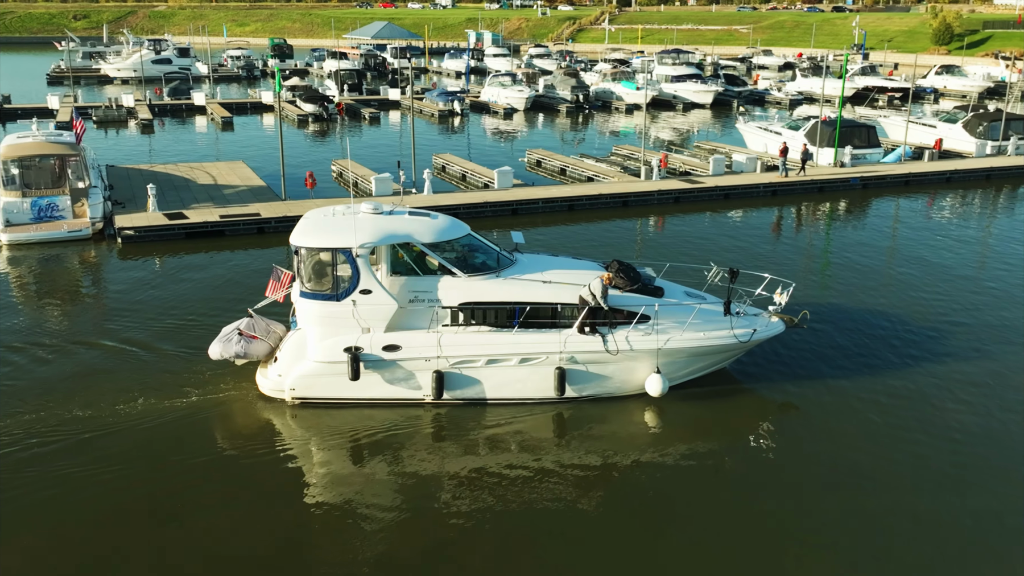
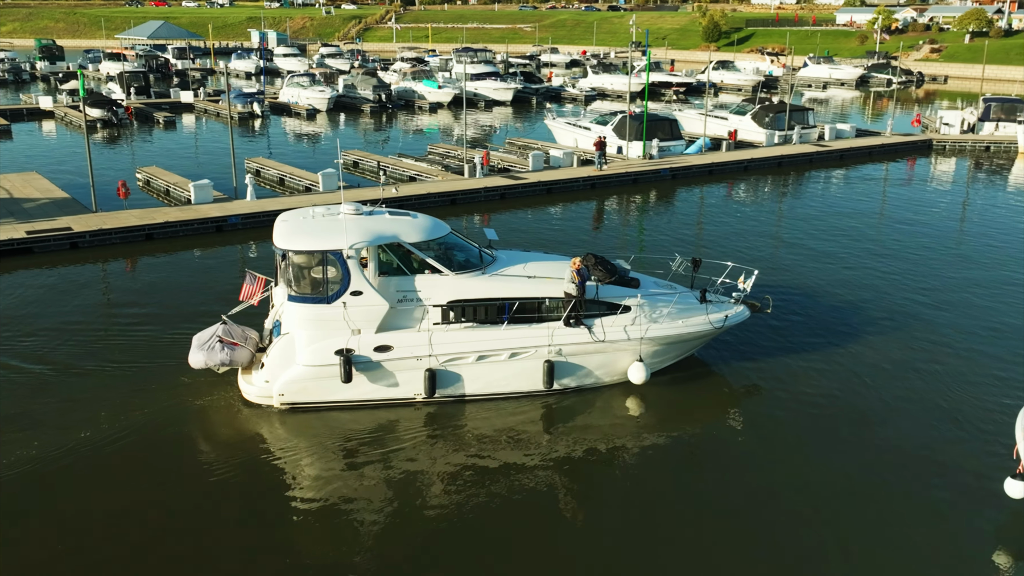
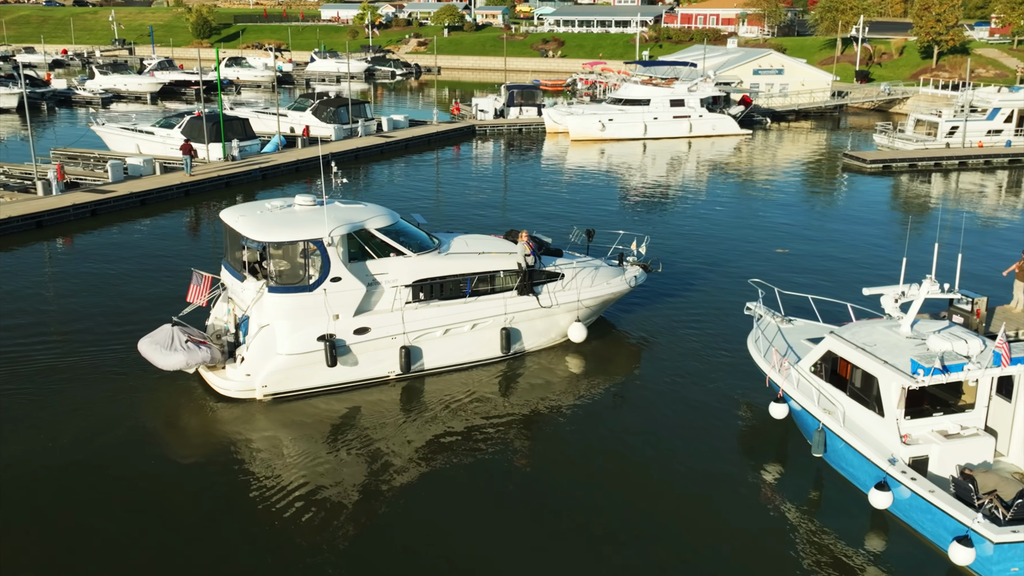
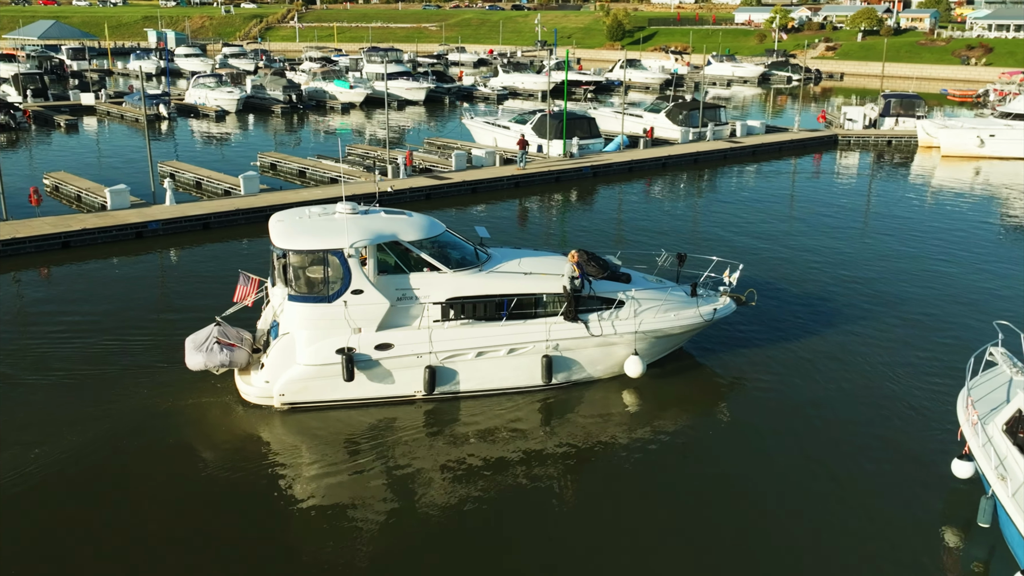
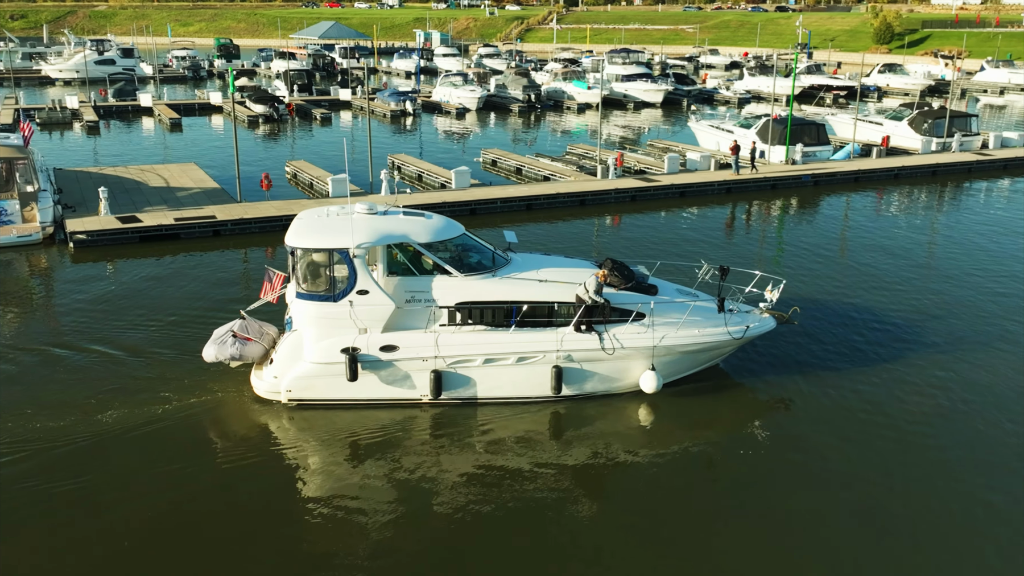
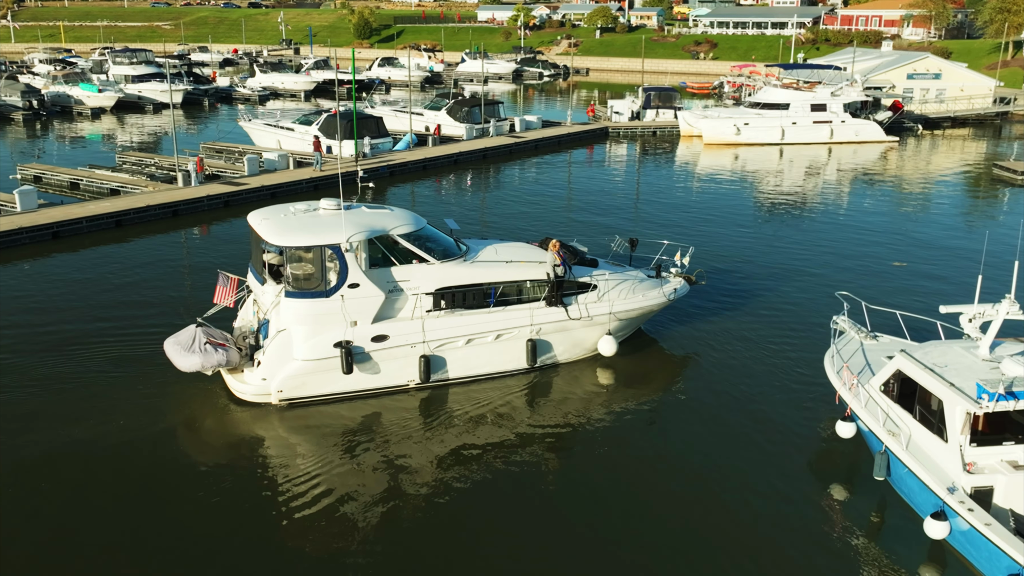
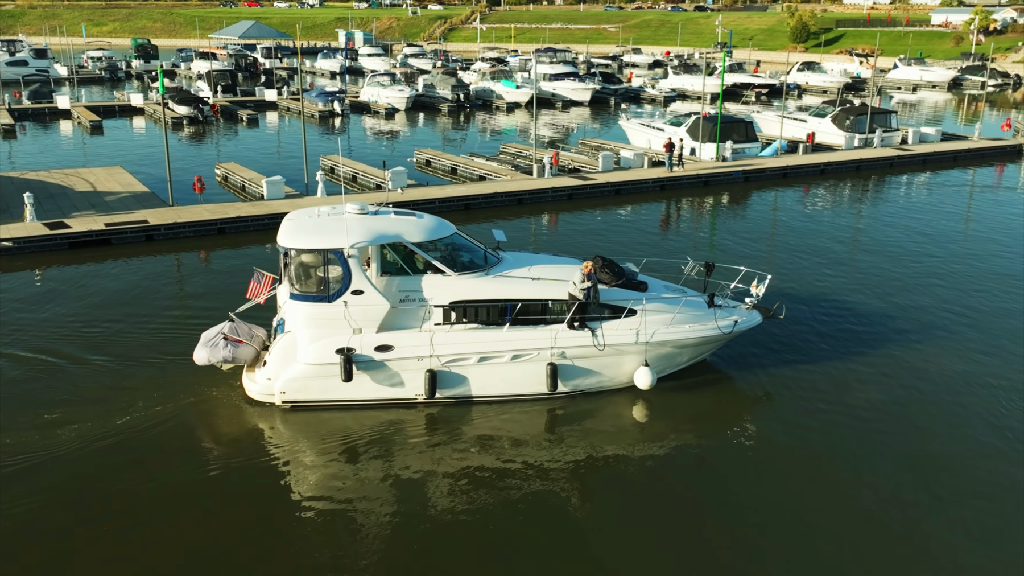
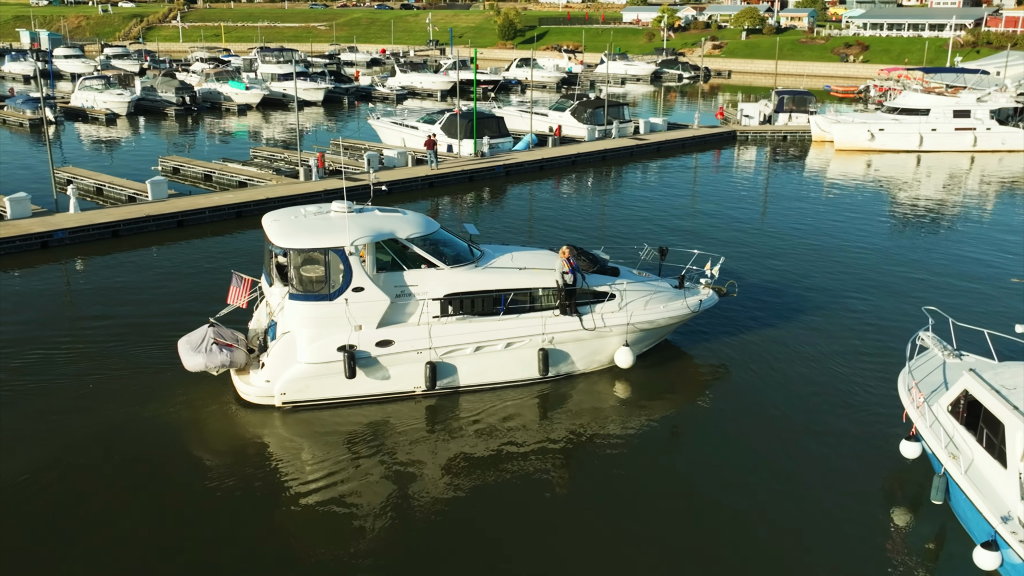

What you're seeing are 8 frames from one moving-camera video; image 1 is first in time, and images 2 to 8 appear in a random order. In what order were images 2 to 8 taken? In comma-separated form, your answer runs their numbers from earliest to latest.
5, 7, 2, 4, 8, 6, 3
